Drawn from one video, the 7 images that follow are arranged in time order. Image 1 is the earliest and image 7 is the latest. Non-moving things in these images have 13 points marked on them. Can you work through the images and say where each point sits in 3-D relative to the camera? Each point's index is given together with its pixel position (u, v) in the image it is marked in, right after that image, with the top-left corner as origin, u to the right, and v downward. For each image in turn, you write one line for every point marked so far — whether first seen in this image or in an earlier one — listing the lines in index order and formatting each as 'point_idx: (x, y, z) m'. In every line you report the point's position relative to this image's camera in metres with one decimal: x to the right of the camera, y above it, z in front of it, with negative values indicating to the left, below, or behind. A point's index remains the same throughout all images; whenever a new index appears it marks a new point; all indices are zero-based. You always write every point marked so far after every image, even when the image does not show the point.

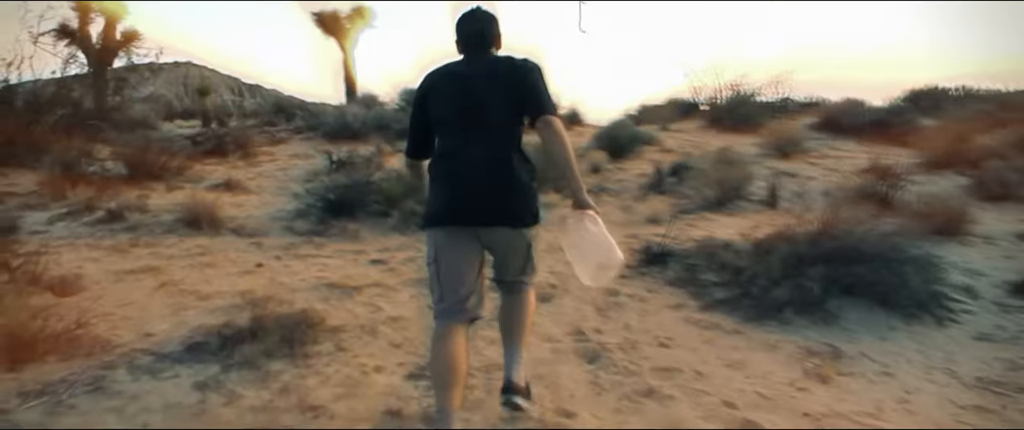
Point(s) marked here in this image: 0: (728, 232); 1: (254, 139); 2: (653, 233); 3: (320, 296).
0: (+2.9, -0.3, +10.6) m
1: (-6.4, +1.8, +19.0) m
2: (+1.9, -0.2, +10.6) m
3: (-2.1, -0.9, +8.3) m
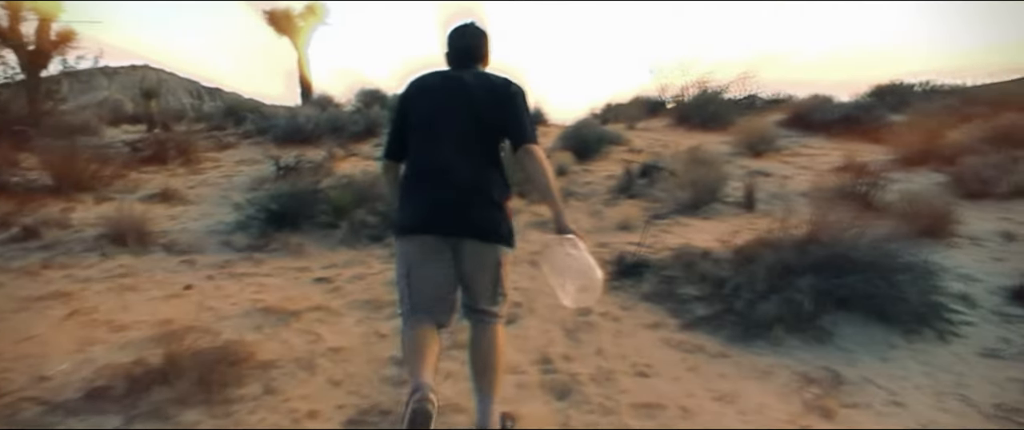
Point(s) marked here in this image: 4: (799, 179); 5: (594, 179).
0: (+2.4, -0.3, +9.8) m
1: (-7.3, +1.6, +17.9) m
2: (+1.4, -0.3, +9.8) m
3: (-2.4, -1.0, +7.3) m
4: (+5.3, +0.6, +14.2) m
5: (+1.4, +0.6, +13.2) m
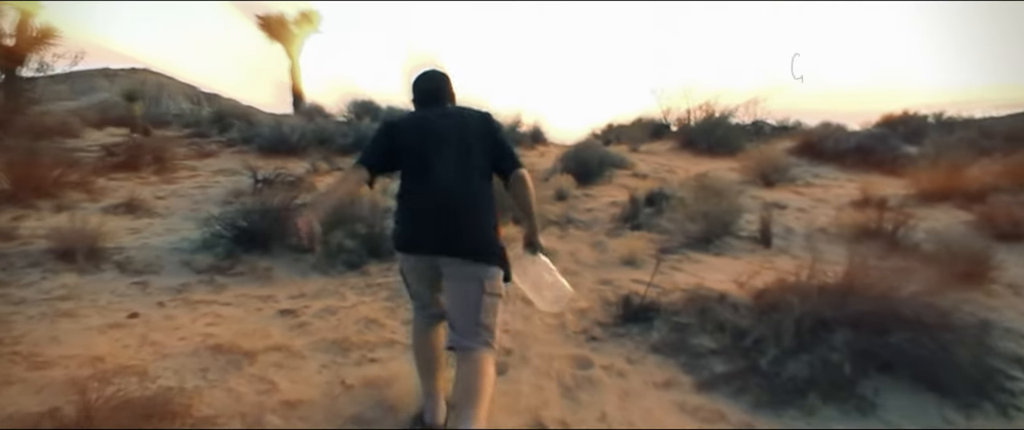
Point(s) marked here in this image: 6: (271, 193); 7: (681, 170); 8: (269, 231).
0: (+2.4, -0.7, +8.8) m
1: (-7.3, +1.4, +16.8) m
2: (+1.3, -0.7, +8.8) m
3: (-2.5, -1.2, +6.2) m
4: (+5.2, 0.0, +13.2) m
5: (+1.3, +0.1, +12.2) m
6: (-3.5, +0.3, +11.2) m
7: (+3.5, +0.9, +16.2) m
8: (-3.0, -0.2, +9.4) m
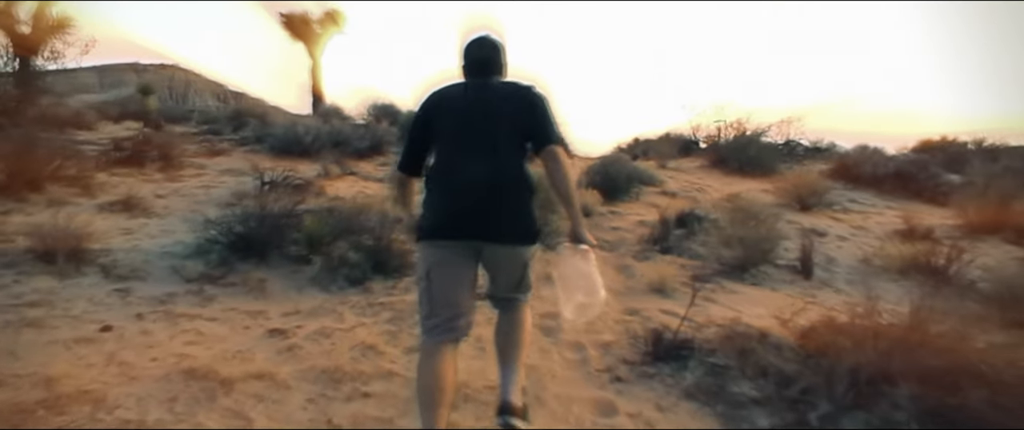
0: (+2.5, -1.0, +7.9) m
1: (-6.8, +1.4, +16.2) m
2: (+1.5, -1.0, +7.9) m
3: (-2.4, -1.3, +5.5) m
4: (+5.5, -0.4, +12.2) m
5: (+1.6, -0.1, +11.3) m
6: (-3.2, +0.2, +10.4) m
7: (+4.0, +0.5, +15.3) m
8: (-2.8, -0.3, +8.6) m
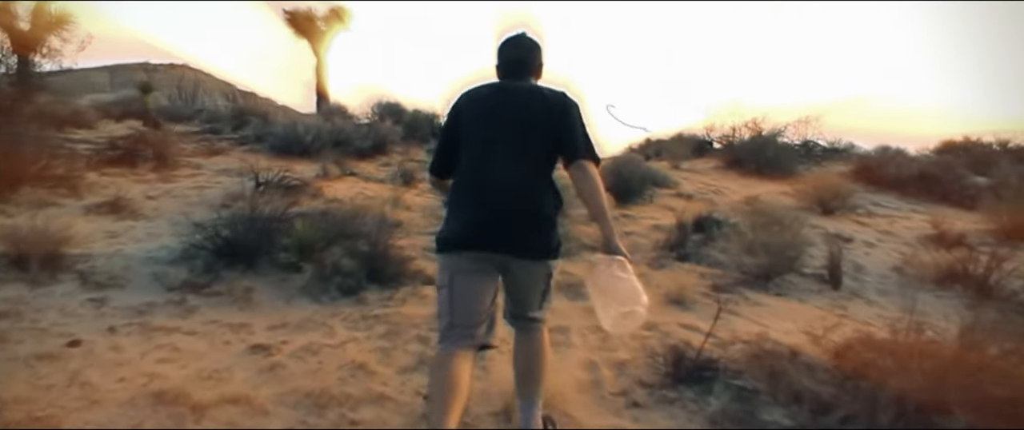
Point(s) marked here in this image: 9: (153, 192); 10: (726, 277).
0: (+2.6, -1.1, +7.3) m
1: (-6.7, +1.3, +15.7) m
2: (+1.6, -1.0, +7.3) m
3: (-2.4, -1.3, +4.9) m
4: (+5.6, -0.5, +11.5) m
5: (+1.7, -0.2, +10.7) m
6: (-3.1, +0.2, +9.8) m
7: (+4.1, +0.4, +14.6) m
8: (-2.7, -0.3, +8.1) m
9: (-5.5, +0.4, +11.8) m
10: (+2.5, -0.7, +9.0) m
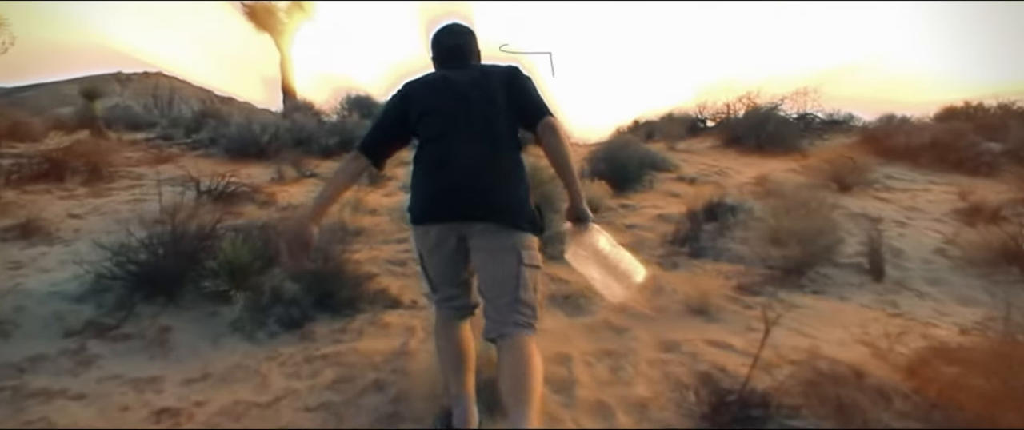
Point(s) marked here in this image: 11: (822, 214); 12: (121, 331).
0: (+2.5, -1.0, +5.8) m
1: (-7.0, +1.0, +14.1) m
2: (+1.5, -0.9, +5.8) m
3: (-2.5, -1.5, +3.4) m
4: (+5.4, -0.2, +10.1) m
5: (+1.5, -0.1, +9.2) m
6: (-3.3, 0.0, +8.3) m
7: (+3.8, +0.7, +13.2) m
8: (-2.8, -0.5, +6.5) m
9: (-5.7, +0.1, +10.2) m
10: (+2.3, -0.6, +7.6) m
11: (+3.4, 0.0, +8.5) m
12: (-3.1, -0.9, +6.1) m
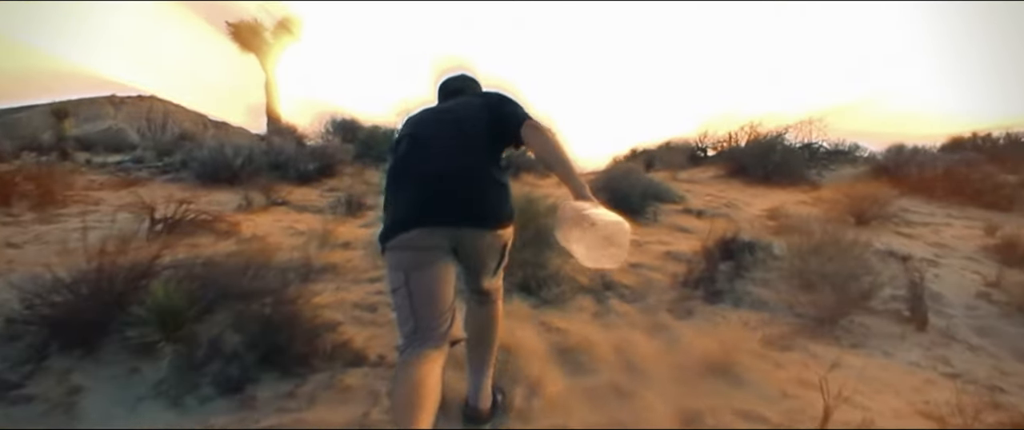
0: (+2.4, -1.2, +4.8) m
1: (-7.2, +0.6, +13.0) m
2: (+1.4, -1.2, +4.8) m
3: (-2.5, -1.6, +2.3) m
4: (+5.3, -0.6, +9.1) m
5: (+1.4, -0.5, +8.2) m
6: (-3.4, -0.3, +7.2) m
7: (+3.7, +0.2, +12.2) m
8: (-2.9, -0.7, +5.5) m
9: (-5.8, -0.3, +9.1) m
10: (+2.2, -0.9, +6.5) m
11: (+3.3, -0.4, +7.5) m
12: (-3.2, -1.1, +5.0) m
